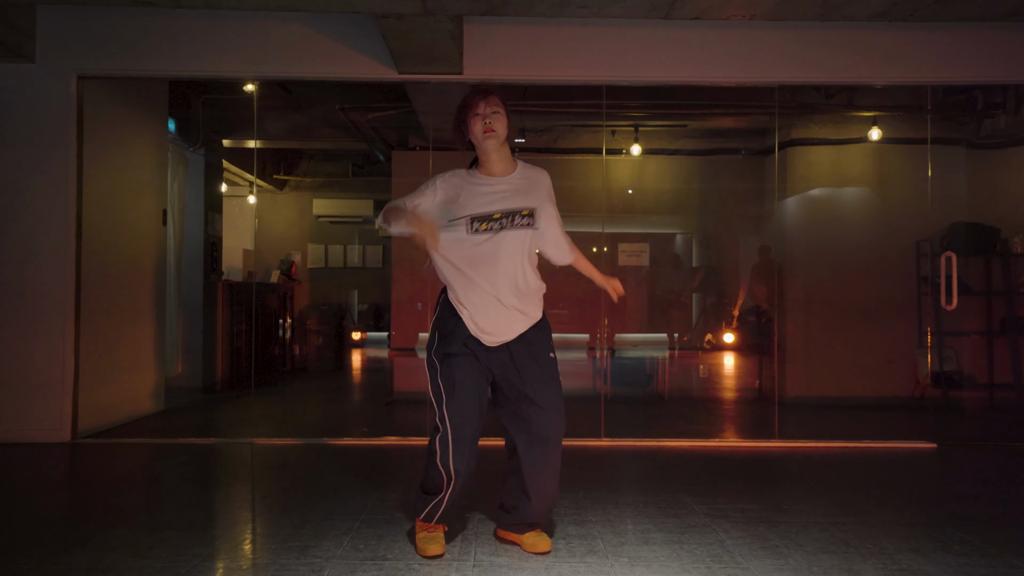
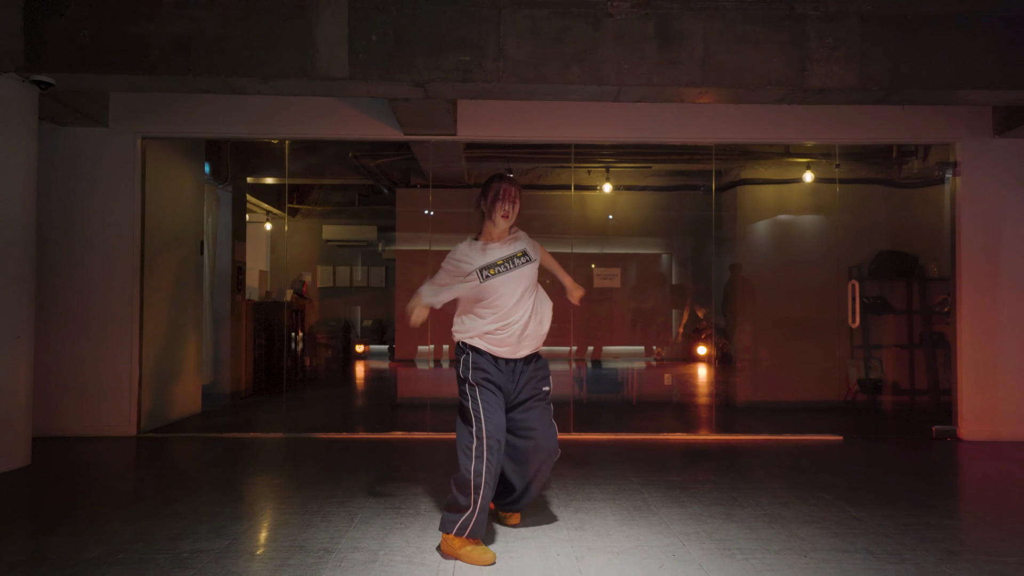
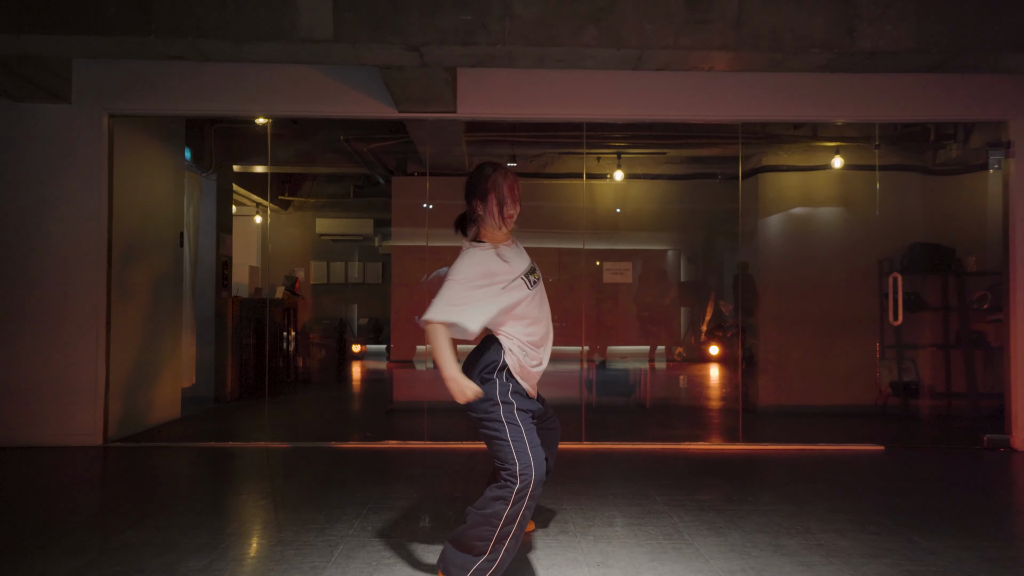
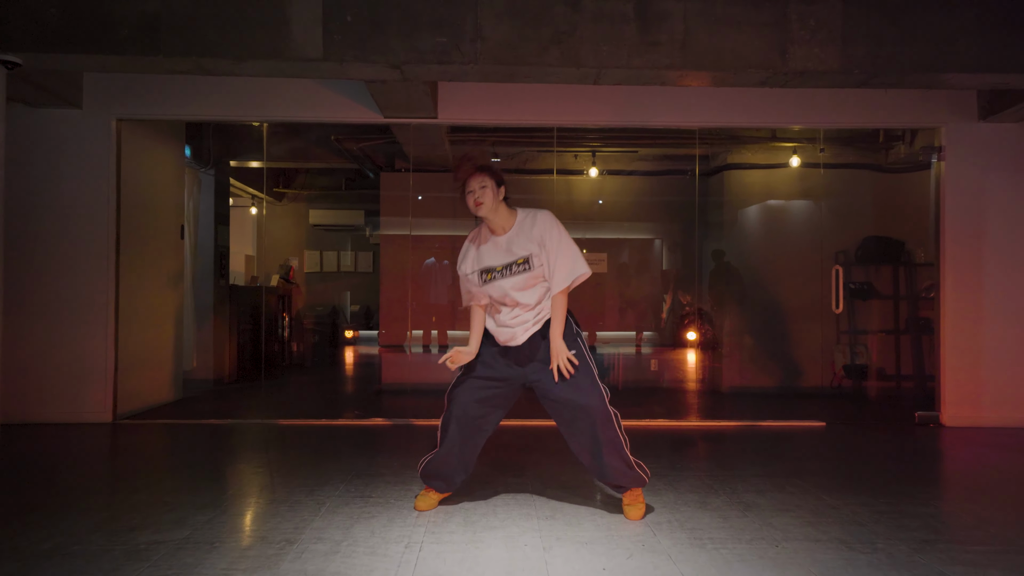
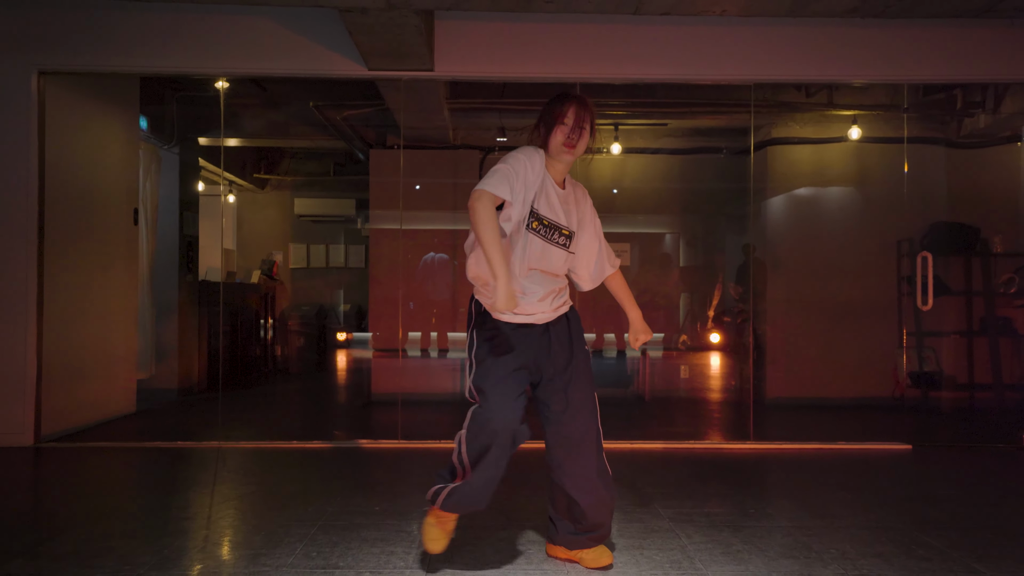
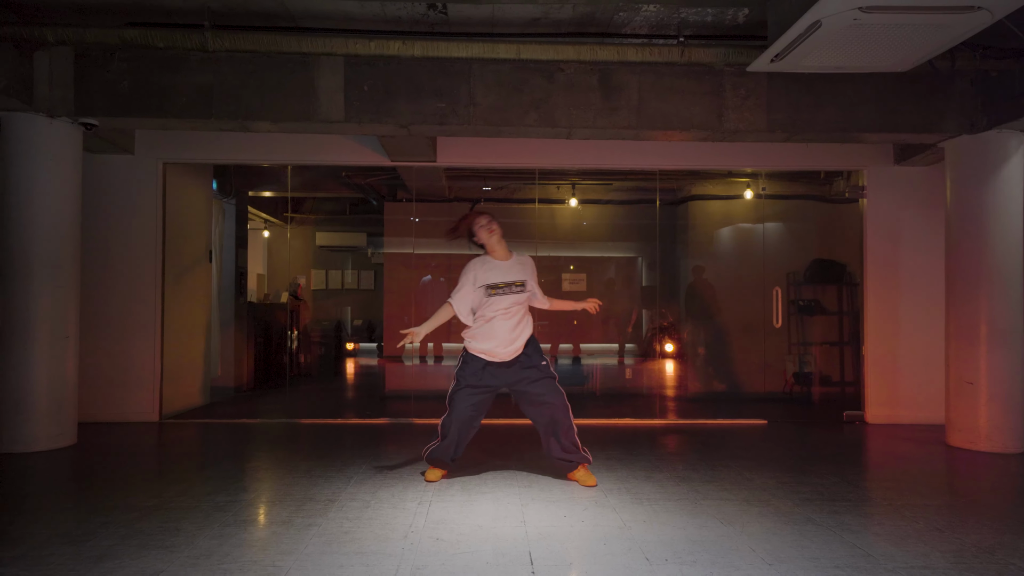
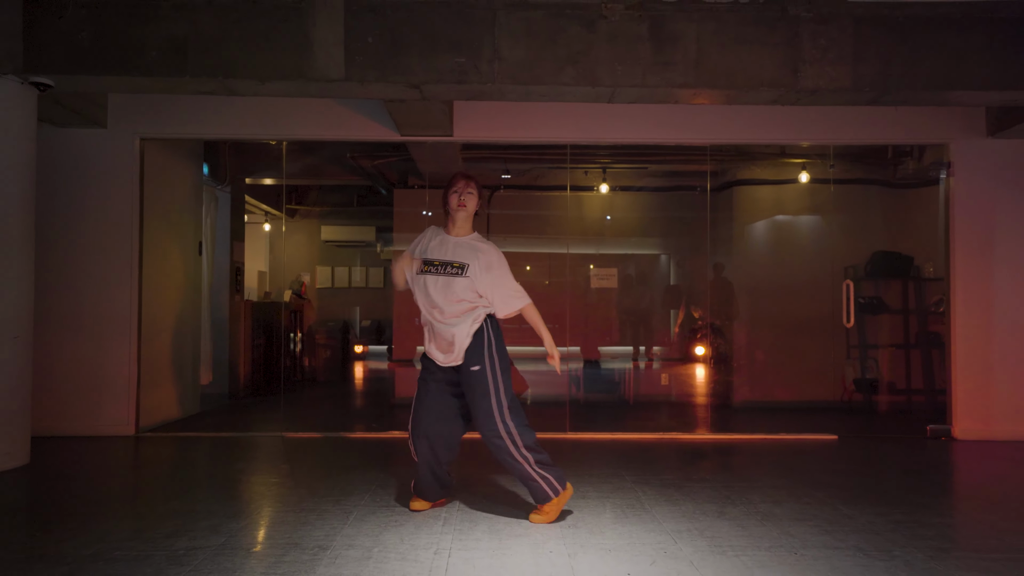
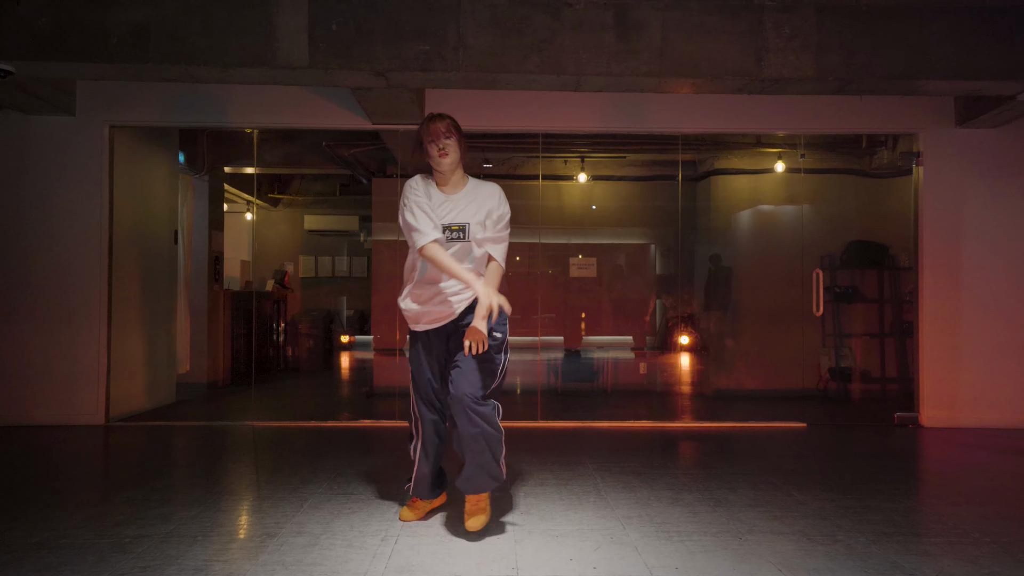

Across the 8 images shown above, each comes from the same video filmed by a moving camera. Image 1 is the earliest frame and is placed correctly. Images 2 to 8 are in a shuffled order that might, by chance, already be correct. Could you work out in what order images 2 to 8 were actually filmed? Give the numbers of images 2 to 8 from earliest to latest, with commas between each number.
3, 2, 5, 7, 8, 6, 4
